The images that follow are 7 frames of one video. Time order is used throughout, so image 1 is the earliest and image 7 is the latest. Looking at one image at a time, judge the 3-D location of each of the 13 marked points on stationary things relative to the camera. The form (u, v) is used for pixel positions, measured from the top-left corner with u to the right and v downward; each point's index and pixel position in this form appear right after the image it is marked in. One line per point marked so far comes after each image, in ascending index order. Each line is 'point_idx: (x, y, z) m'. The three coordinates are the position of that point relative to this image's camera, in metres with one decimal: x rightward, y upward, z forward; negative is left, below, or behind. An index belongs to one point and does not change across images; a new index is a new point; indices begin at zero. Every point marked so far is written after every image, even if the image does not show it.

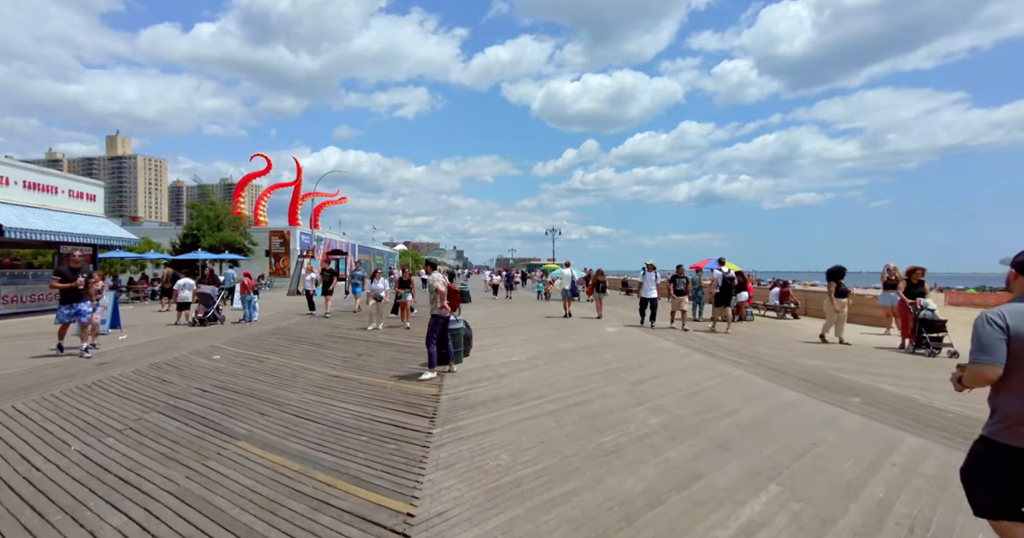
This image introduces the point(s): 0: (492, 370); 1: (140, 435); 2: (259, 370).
0: (-0.3, -1.9, +8.0) m
1: (-4.1, -1.8, +4.9) m
2: (-4.7, -1.9, +8.2) m
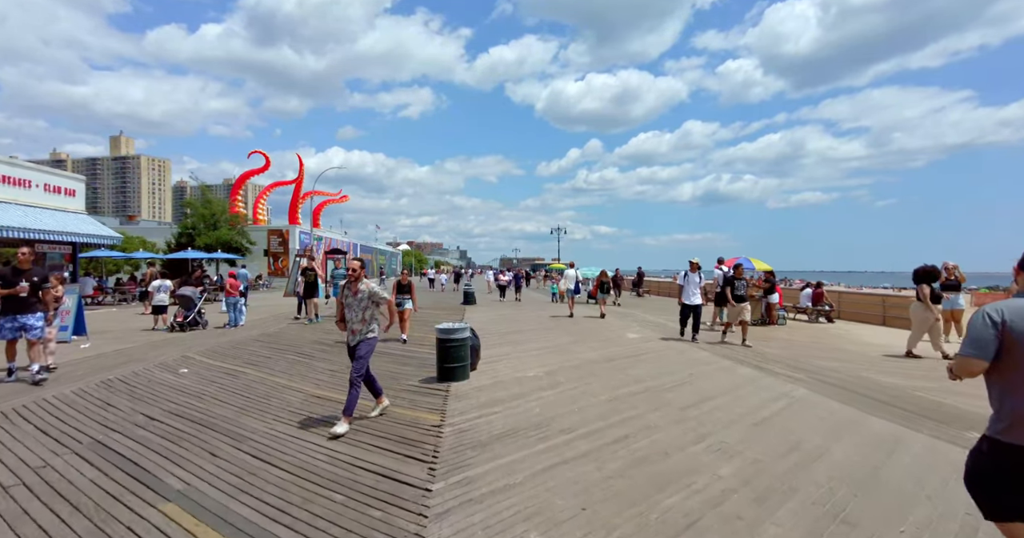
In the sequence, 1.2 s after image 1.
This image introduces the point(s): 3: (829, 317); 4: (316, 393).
0: (-0.1, -1.8, +6.7) m
1: (-3.9, -1.8, +3.5) m
2: (-4.5, -1.9, +6.9) m
3: (+11.5, -1.7, +16.1) m
4: (-3.0, -1.9, +6.8) m
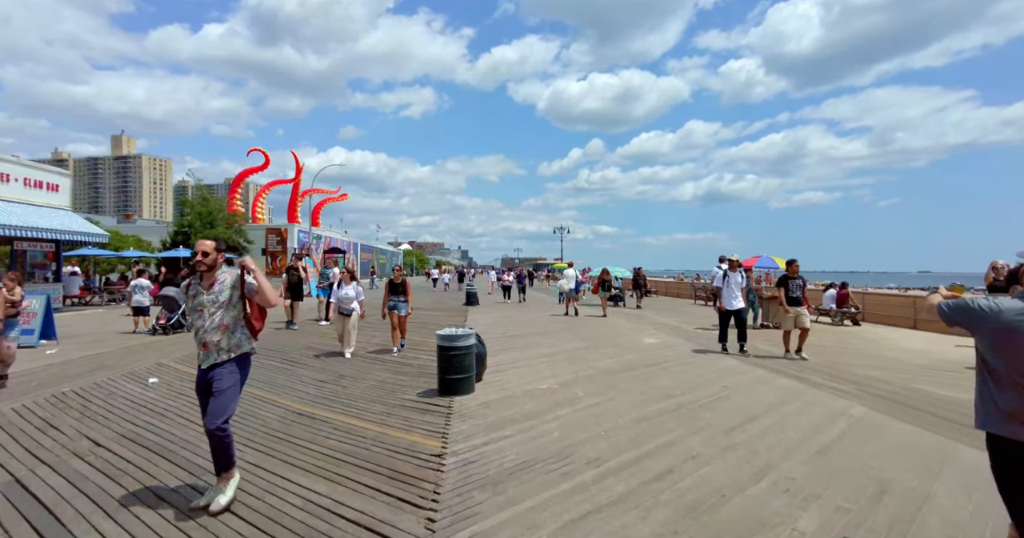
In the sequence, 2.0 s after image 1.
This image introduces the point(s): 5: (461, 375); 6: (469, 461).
0: (+0.1, -1.8, +5.8) m
1: (-3.7, -1.8, +2.7) m
2: (-4.3, -1.9, +6.1) m
3: (+11.7, -1.7, +15.2) m
4: (-2.8, -1.9, +5.9) m
5: (-0.8, -1.6, +6.5) m
6: (-0.4, -1.8, +4.3) m
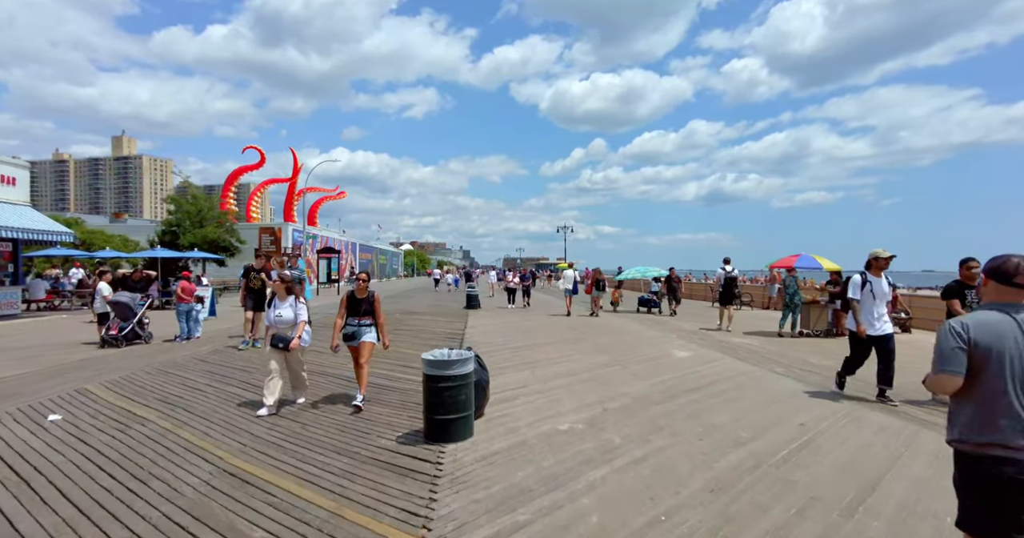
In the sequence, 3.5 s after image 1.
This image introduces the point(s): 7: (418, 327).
0: (+0.2, -1.8, +4.1) m
1: (-3.6, -1.8, +1.0) m
2: (-4.2, -1.9, +4.4) m
3: (+11.9, -1.7, +13.4) m
4: (-2.7, -1.9, +4.3) m
5: (-0.6, -1.6, +4.8) m
6: (-0.3, -1.9, +2.6) m
7: (-3.1, -1.9, +14.6) m
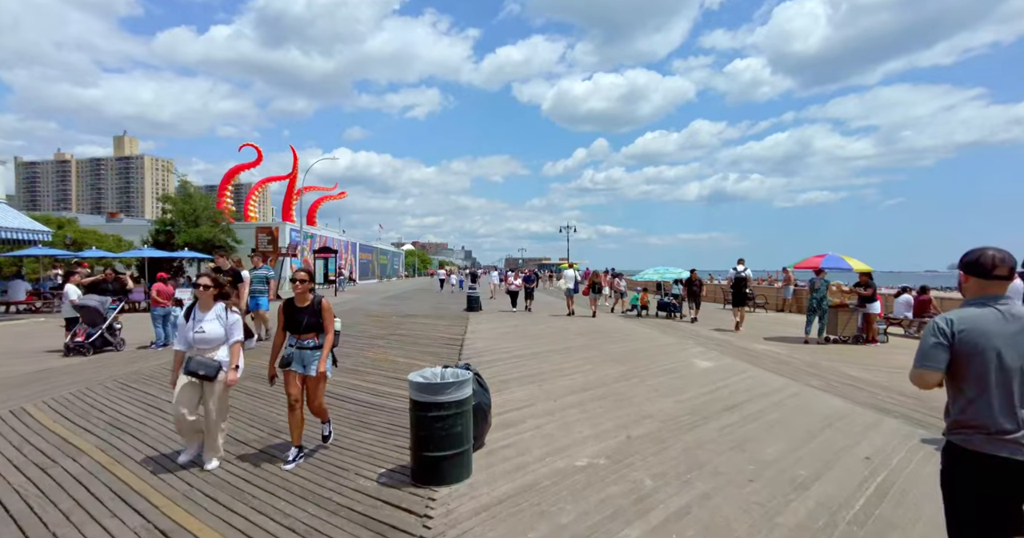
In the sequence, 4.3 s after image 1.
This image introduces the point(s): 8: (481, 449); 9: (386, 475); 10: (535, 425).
0: (+0.3, -1.9, +3.2) m
1: (-3.5, -1.8, +0.1) m
2: (-4.1, -1.9, +3.5) m
3: (+12.0, -1.8, +12.5) m
4: (-2.7, -1.9, +3.4) m
5: (-0.6, -1.6, +3.9) m
6: (-0.3, -1.9, +1.7) m
7: (-3.0, -1.9, +13.7) m
8: (-0.3, -1.9, +4.7) m
9: (-1.2, -1.9, +4.2) m
10: (+0.3, -1.9, +5.3) m
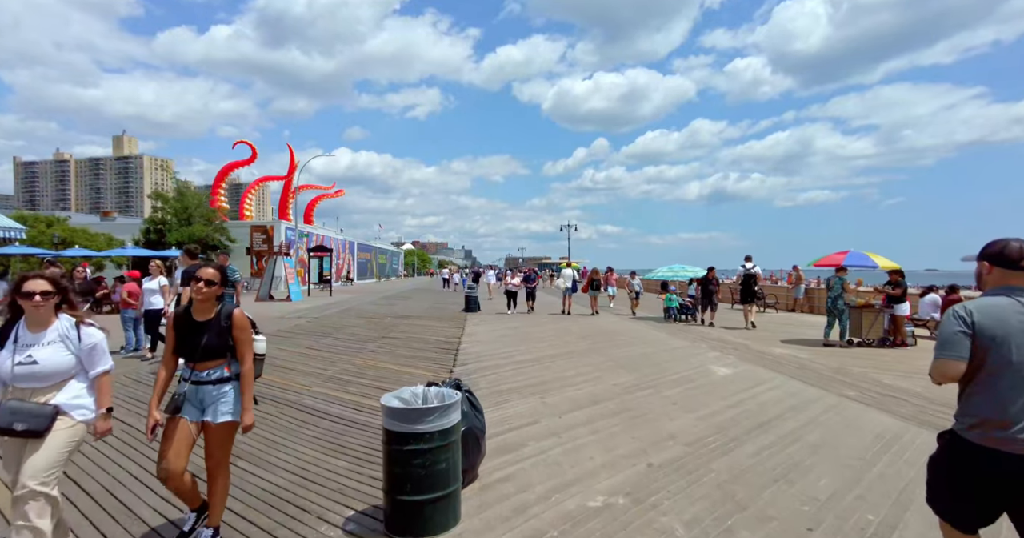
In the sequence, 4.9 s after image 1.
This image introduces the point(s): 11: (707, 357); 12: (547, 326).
0: (+0.2, -1.8, +2.4) m
1: (-3.6, -1.8, -0.7) m
2: (-4.1, -1.9, +2.7) m
3: (+12.0, -1.7, +11.7) m
4: (-2.7, -1.9, +2.6) m
5: (-0.6, -1.6, +3.1) m
6: (-0.3, -1.8, +0.9) m
7: (-3.0, -1.9, +12.9) m
8: (-0.3, -1.8, +3.8) m
9: (-1.2, -1.9, +3.4) m
10: (+0.3, -1.8, +4.5) m
11: (+4.1, -1.8, +9.2) m
12: (+1.1, -1.8, +13.9) m
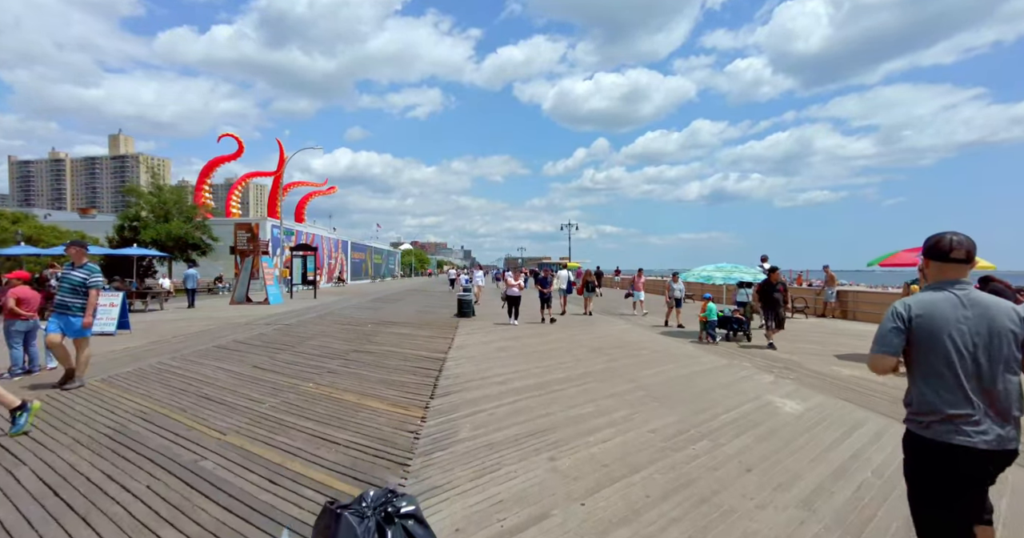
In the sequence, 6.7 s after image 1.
0: (+0.2, -1.8, +0.4) m
1: (-3.6, -1.8, -2.7) m
2: (-4.2, -1.9, +0.7) m
3: (+11.9, -1.7, +9.6) m
4: (-2.7, -1.9, +0.5) m
5: (-0.6, -1.6, +1.1) m
6: (-0.3, -1.8, -1.1) m
7: (-3.0, -1.9, +10.9) m
8: (-0.4, -1.8, +1.8) m
9: (-1.3, -1.9, +1.3) m
10: (+0.2, -1.8, +2.4) m
11: (+4.0, -1.8, +7.2) m
12: (+1.0, -1.8, +11.9) m
